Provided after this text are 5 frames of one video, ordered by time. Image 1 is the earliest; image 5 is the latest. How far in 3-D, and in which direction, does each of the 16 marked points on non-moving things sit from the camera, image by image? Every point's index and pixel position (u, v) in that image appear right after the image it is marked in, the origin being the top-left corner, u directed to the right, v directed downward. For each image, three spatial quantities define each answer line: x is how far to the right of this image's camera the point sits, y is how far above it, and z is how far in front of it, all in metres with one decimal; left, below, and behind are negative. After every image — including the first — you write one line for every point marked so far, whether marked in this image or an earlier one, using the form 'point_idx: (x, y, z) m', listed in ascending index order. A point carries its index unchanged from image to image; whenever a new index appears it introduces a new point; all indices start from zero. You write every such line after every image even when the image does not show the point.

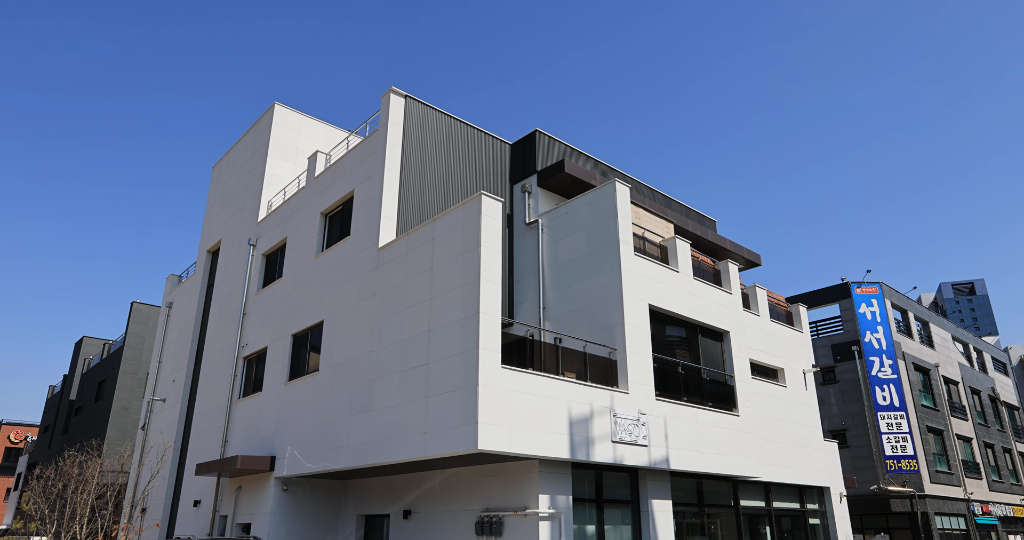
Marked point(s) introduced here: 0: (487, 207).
0: (-0.5, +1.2, +11.9) m
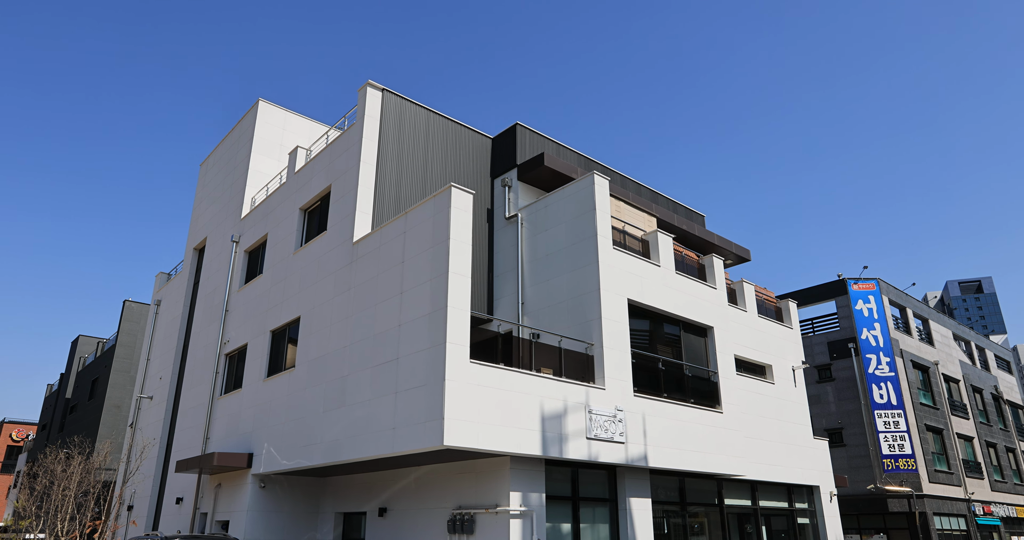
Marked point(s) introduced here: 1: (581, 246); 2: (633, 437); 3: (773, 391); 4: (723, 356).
0: (-1.0, +1.3, +11.7) m
1: (+1.6, +0.6, +14.6) m
2: (+2.6, -3.6, +13.1) m
3: (+7.8, -3.6, +18.4) m
4: (+5.6, -2.3, +16.5) m
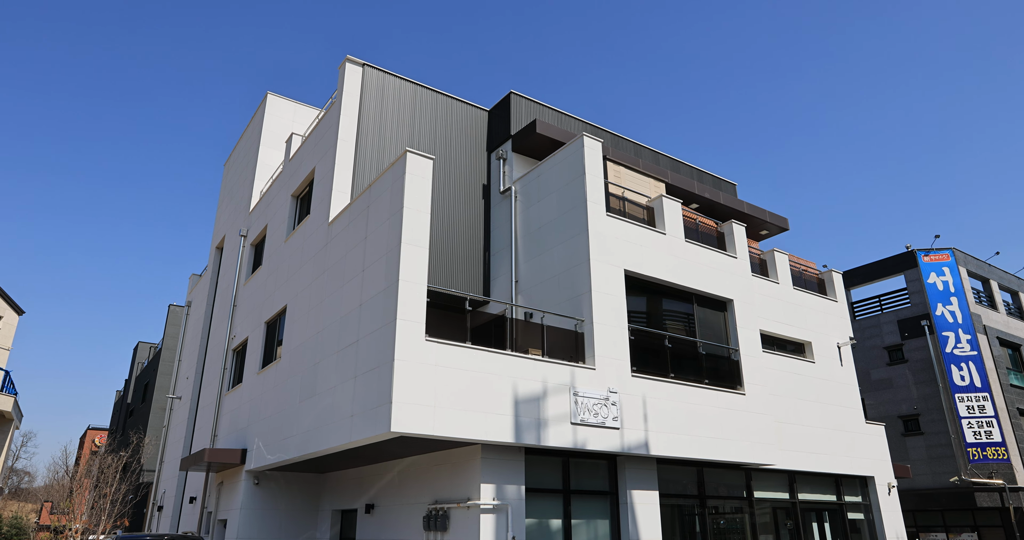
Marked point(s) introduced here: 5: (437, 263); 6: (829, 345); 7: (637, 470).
0: (-1.7, +1.8, +10.7) m
1: (+1.3, +1.2, +13.3) m
2: (+2.2, -2.9, +11.7) m
3: (+8.0, -2.7, +16.4) m
4: (+5.6, -1.5, +14.7) m
5: (-1.8, +0.2, +14.8) m
6: (+9.0, -2.1, +17.4) m
7: (+2.5, -3.9, +12.2) m
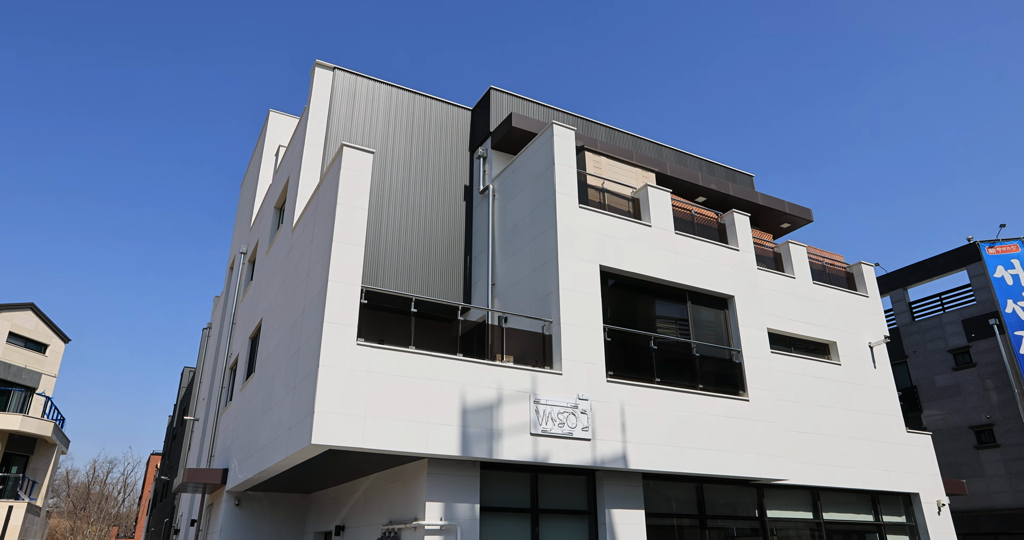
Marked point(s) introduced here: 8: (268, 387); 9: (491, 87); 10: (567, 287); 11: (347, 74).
0: (-2.6, +1.8, +10.0) m
1: (+0.6, +1.2, +12.3) m
2: (+1.6, -2.8, +10.5) m
3: (+7.7, -2.5, +14.7) m
4: (+5.1, -1.3, +13.2) m
5: (-2.3, +0.1, +14.1) m
6: (+8.8, -1.9, +15.6) m
7: (+1.9, -3.8, +10.9) m
8: (-4.7, -2.3, +12.0) m
9: (-0.5, +4.7, +15.7) m
10: (+1.0, -0.3, +11.2) m
11: (-4.0, +4.8, +15.1) m
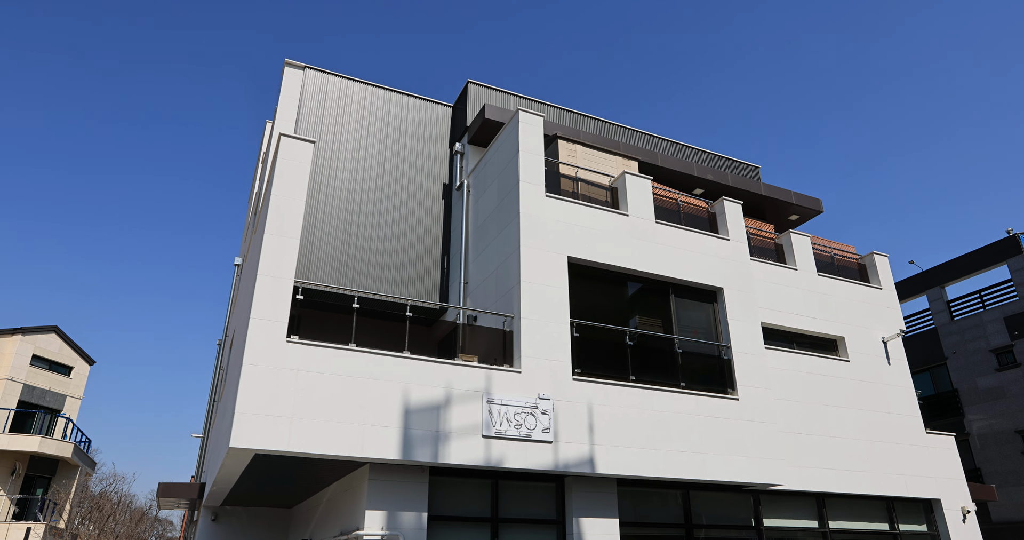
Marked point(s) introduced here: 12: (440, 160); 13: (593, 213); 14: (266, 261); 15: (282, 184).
0: (-3.5, +1.9, +9.6) m
1: (-0.1, +1.3, +11.7) m
2: (+0.9, -2.6, +9.7) m
3: (+7.3, -2.2, +13.5) m
4: (+4.6, -1.1, +12.3) m
5: (-2.8, 0.0, +13.6) m
6: (+8.4, -1.6, +14.4) m
7: (+1.3, -3.6, +10.0) m
8: (-5.3, -2.3, +11.5) m
9: (-1.1, +4.6, +15.2) m
10: (+0.3, -0.2, +10.5) m
11: (-4.6, +4.7, +14.8) m
12: (-1.8, +2.7, +15.4) m
13: (+1.6, +1.1, +11.8) m
14: (-3.5, +0.1, +8.8) m
15: (-3.5, +1.3, +9.3) m
